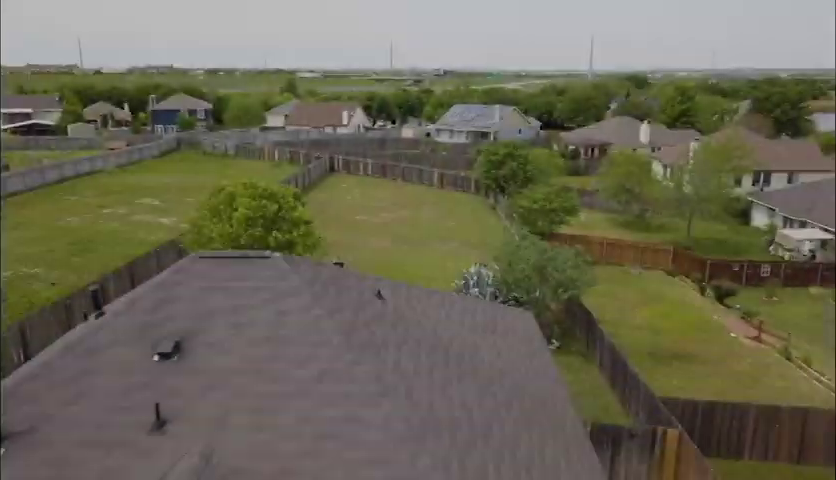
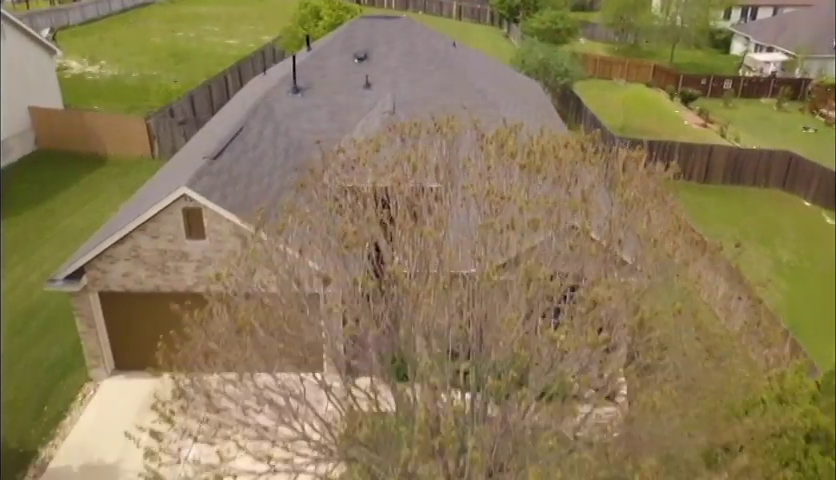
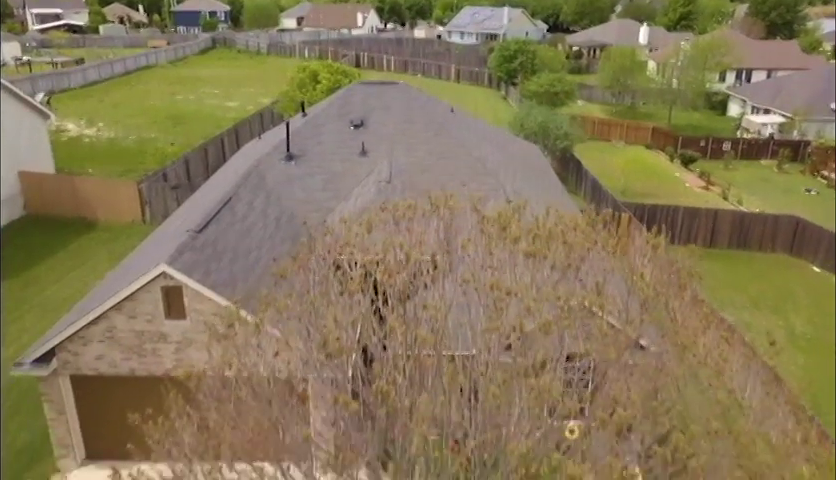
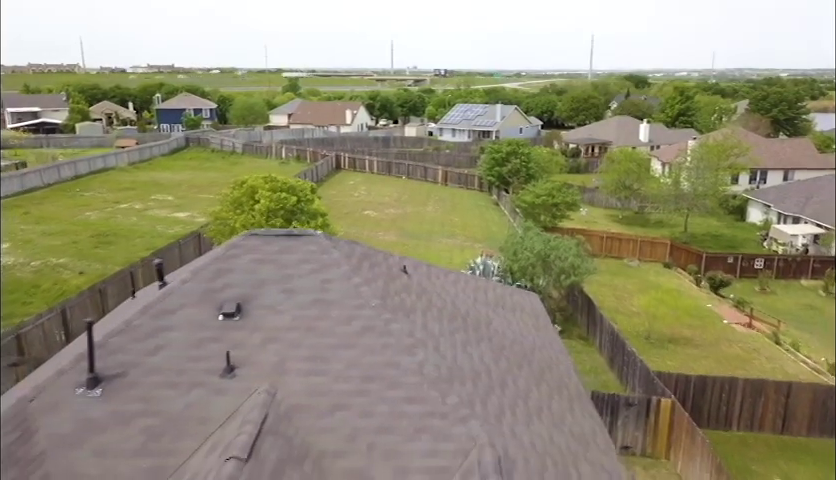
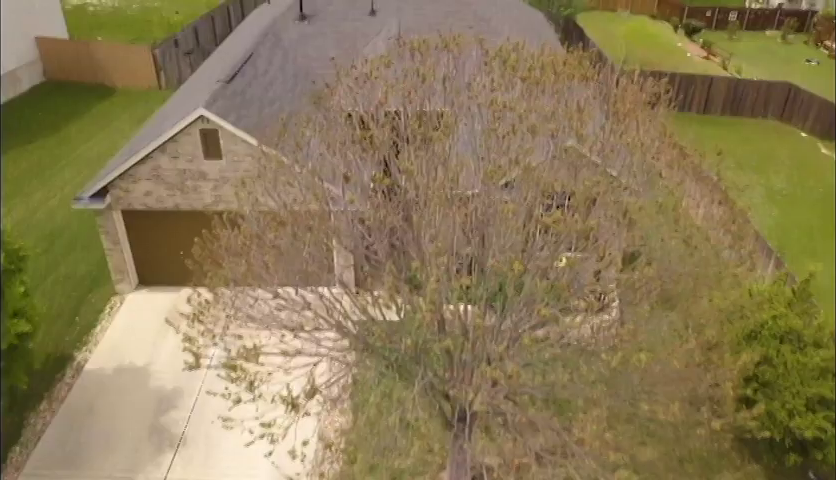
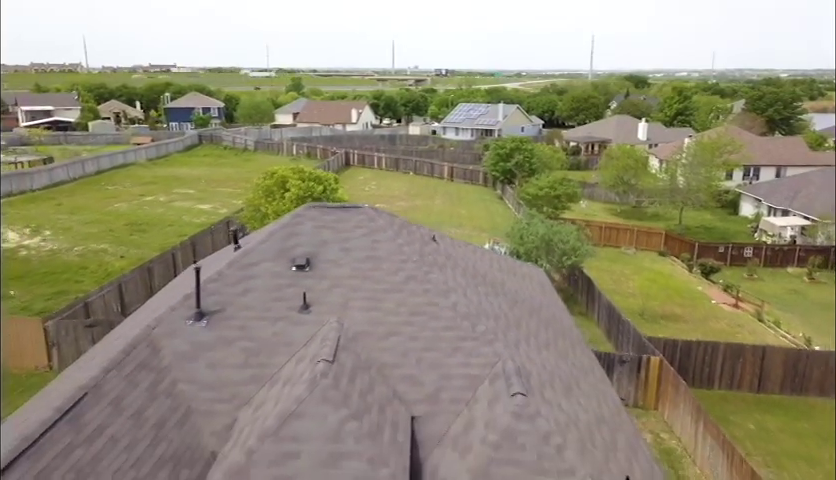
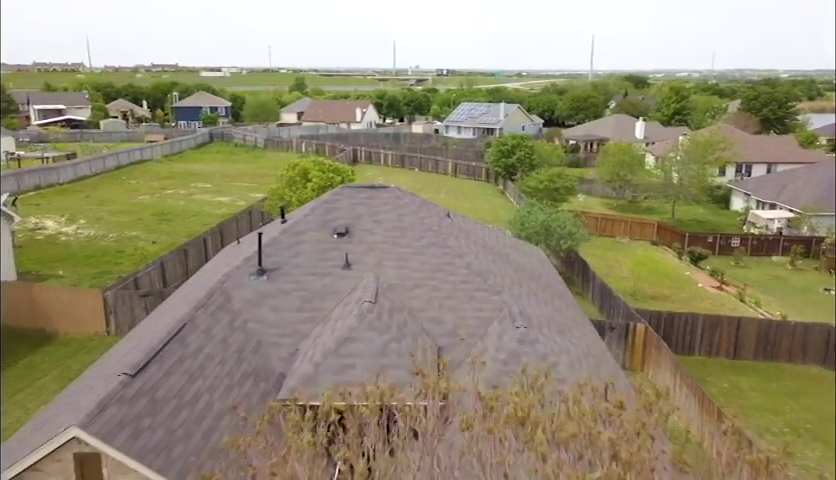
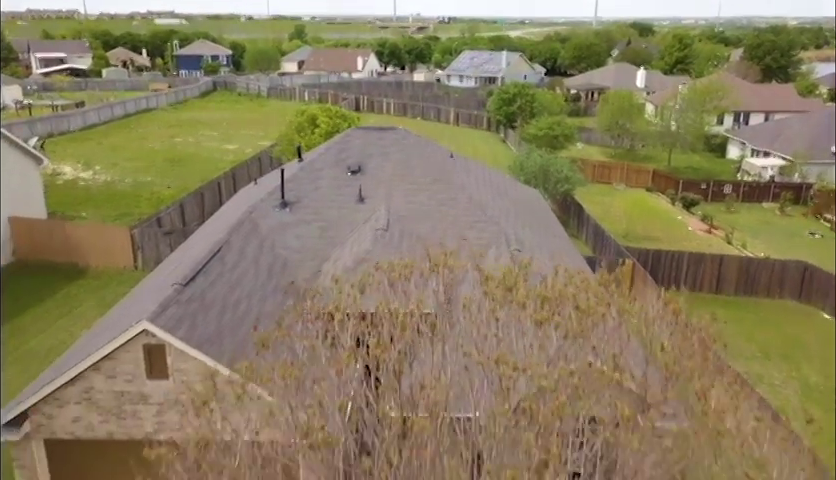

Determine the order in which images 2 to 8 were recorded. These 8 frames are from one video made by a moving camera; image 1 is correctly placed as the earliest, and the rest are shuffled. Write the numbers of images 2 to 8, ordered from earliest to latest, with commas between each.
4, 6, 7, 8, 3, 2, 5
